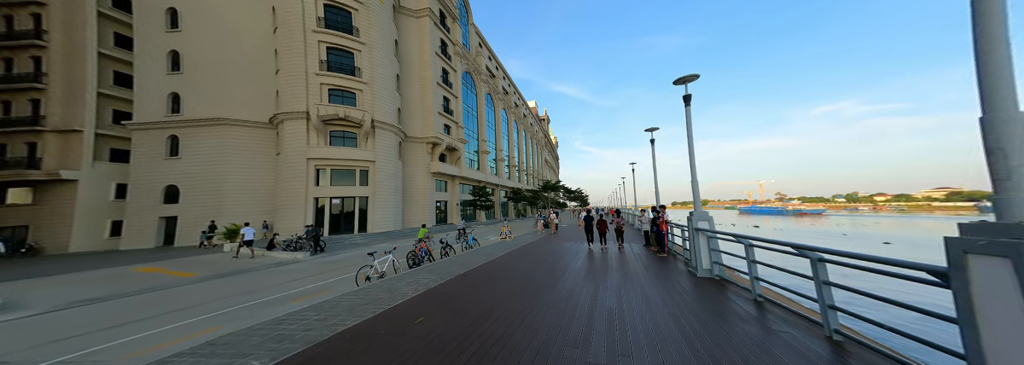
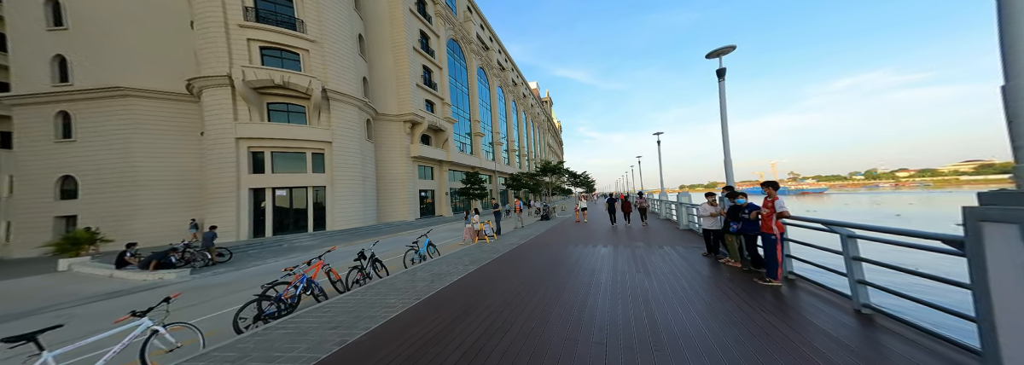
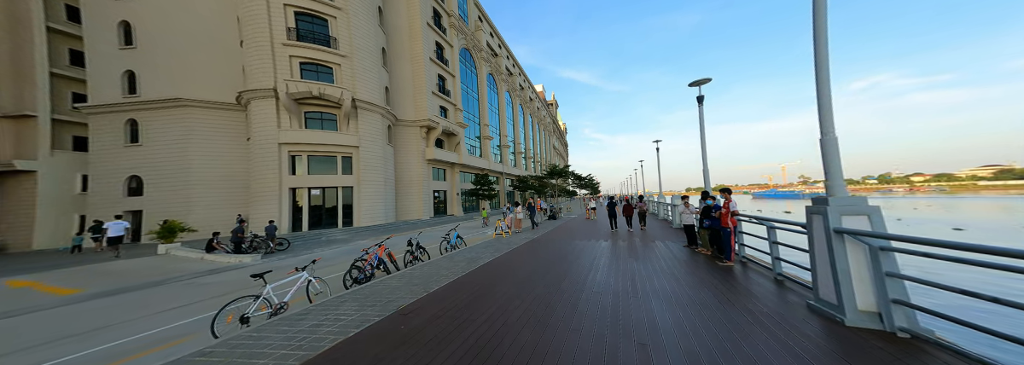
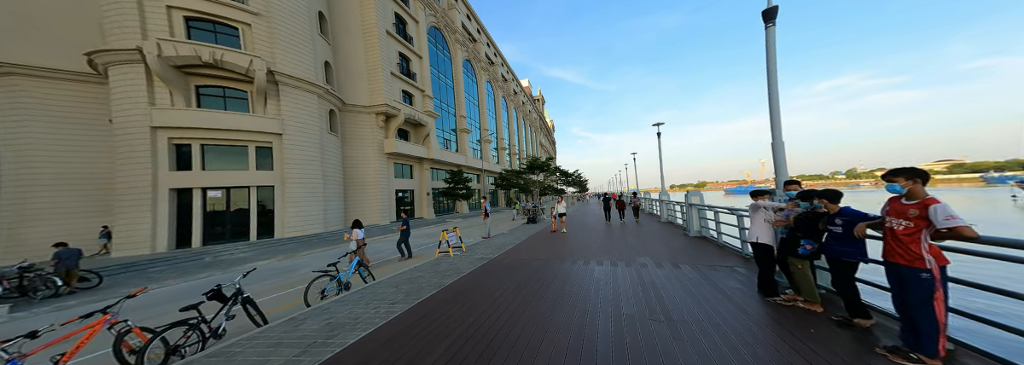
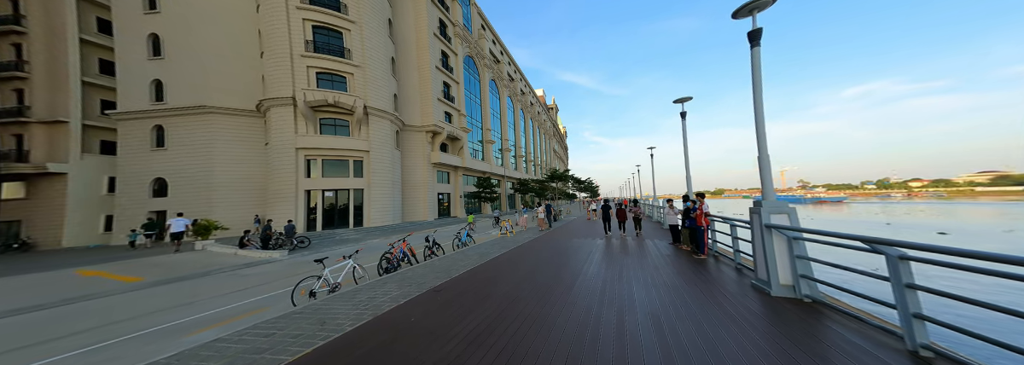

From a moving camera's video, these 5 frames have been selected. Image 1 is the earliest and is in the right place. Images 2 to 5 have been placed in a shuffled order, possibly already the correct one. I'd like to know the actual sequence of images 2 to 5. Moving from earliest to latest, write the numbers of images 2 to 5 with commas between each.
5, 3, 2, 4
